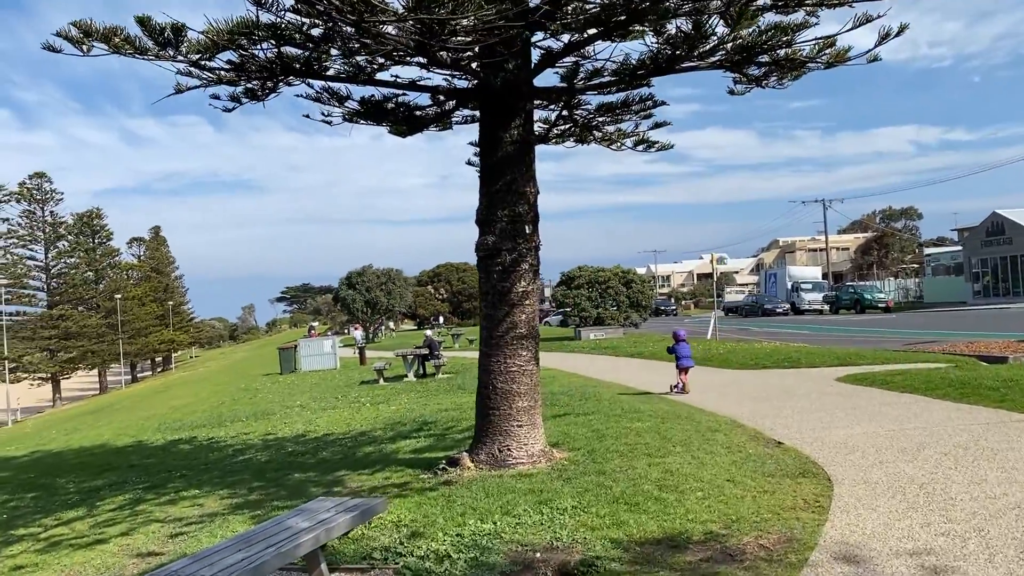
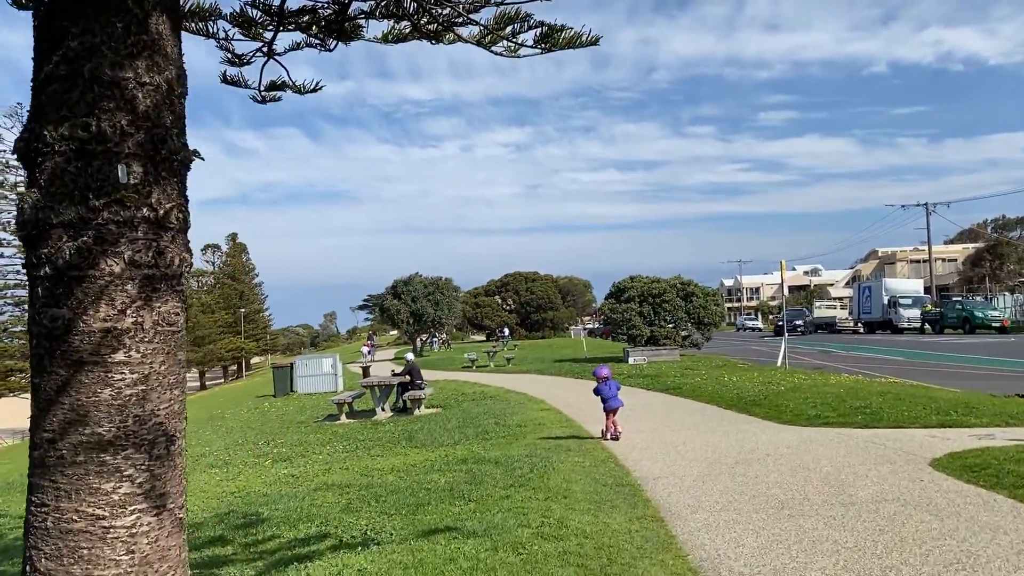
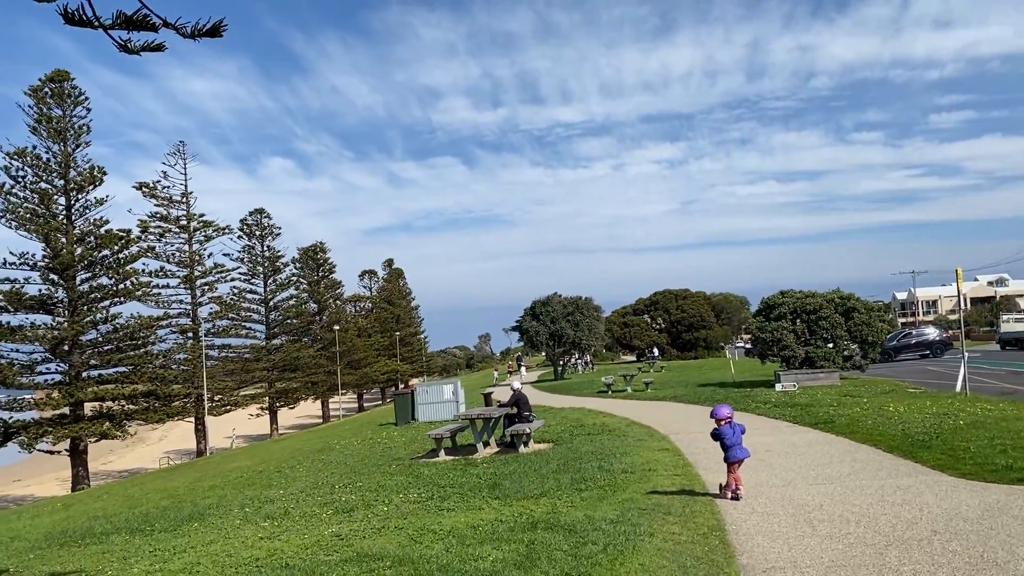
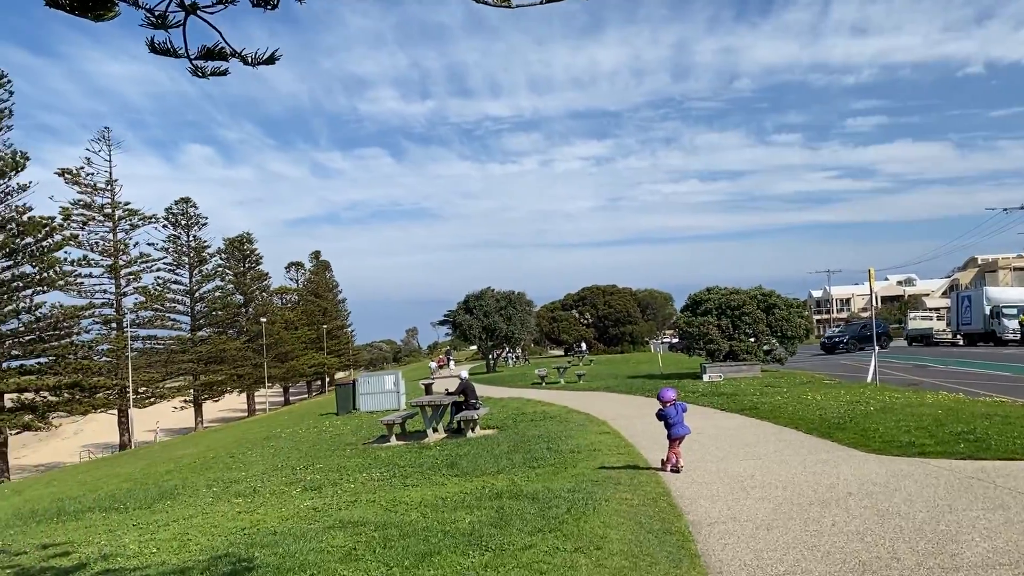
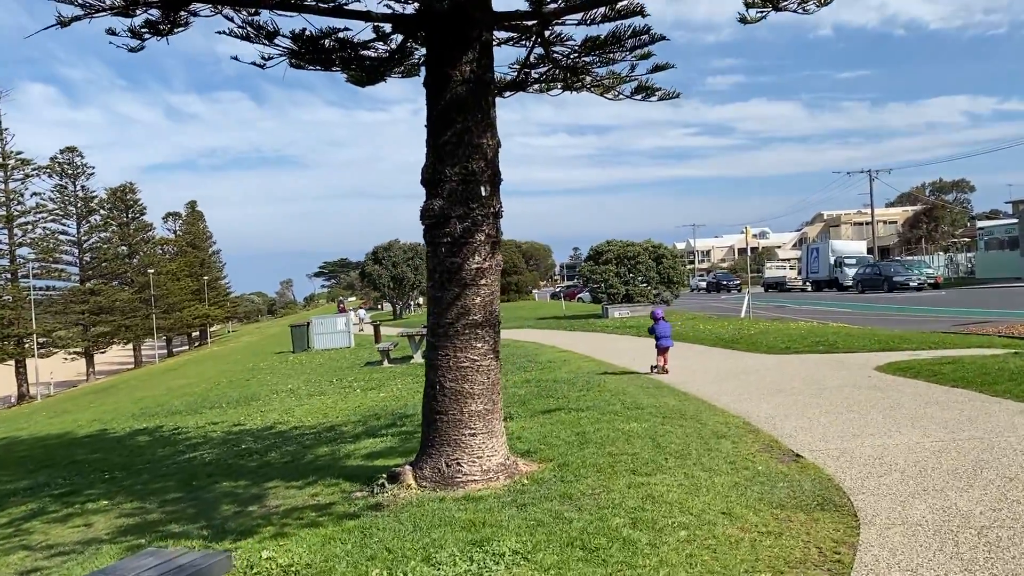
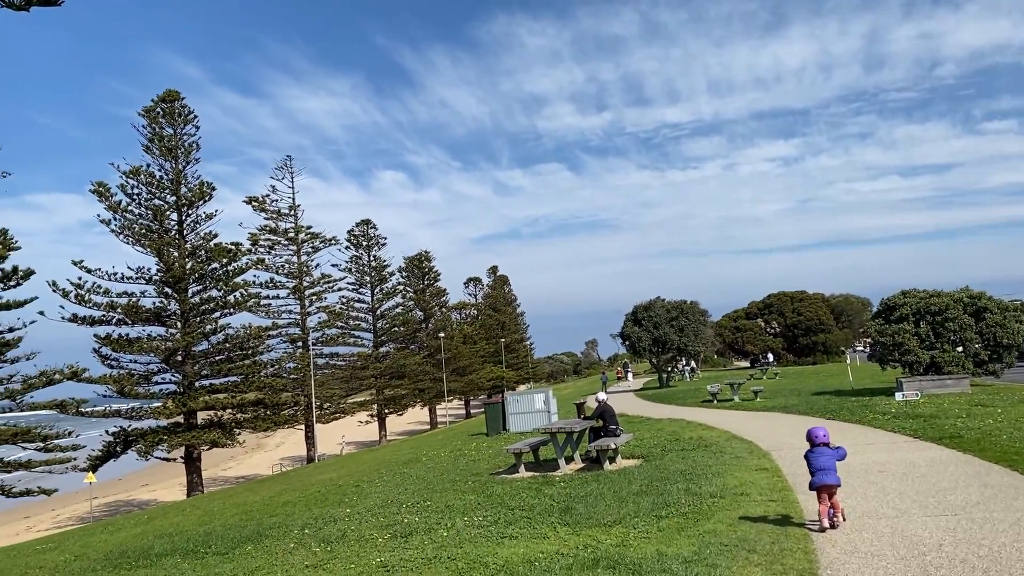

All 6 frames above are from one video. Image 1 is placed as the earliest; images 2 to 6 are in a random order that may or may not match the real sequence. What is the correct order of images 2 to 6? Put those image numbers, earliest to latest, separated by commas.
5, 2, 4, 3, 6
